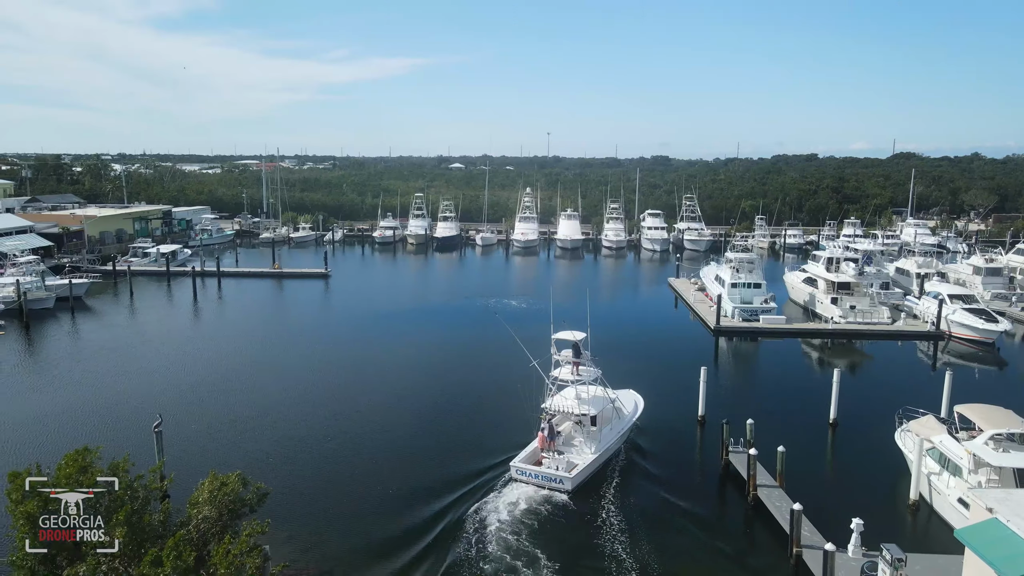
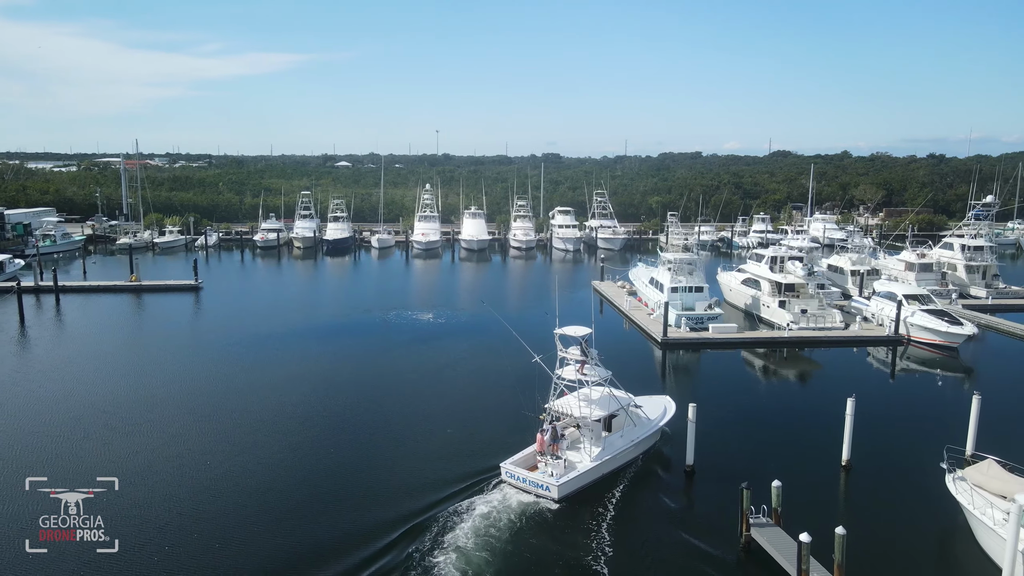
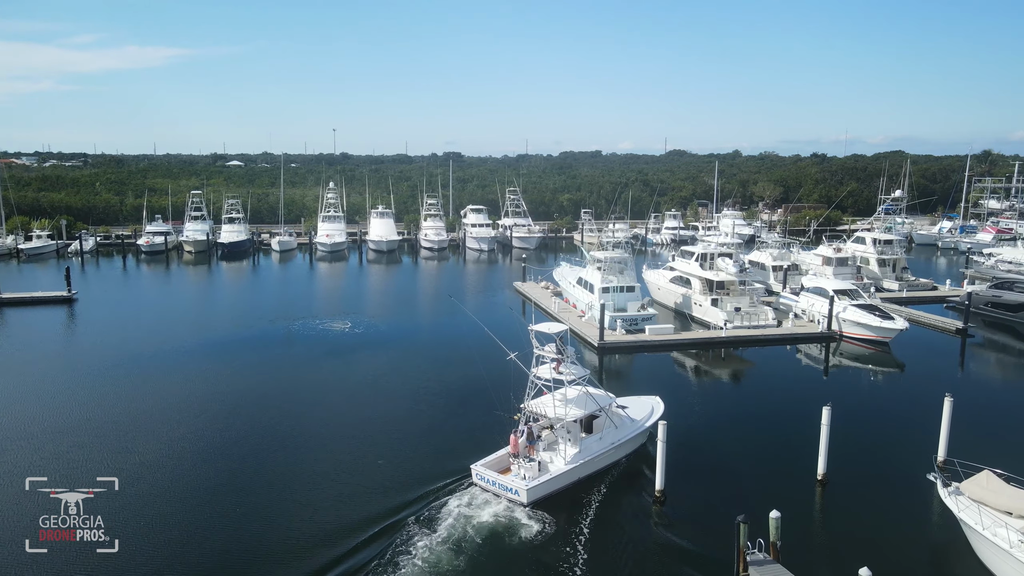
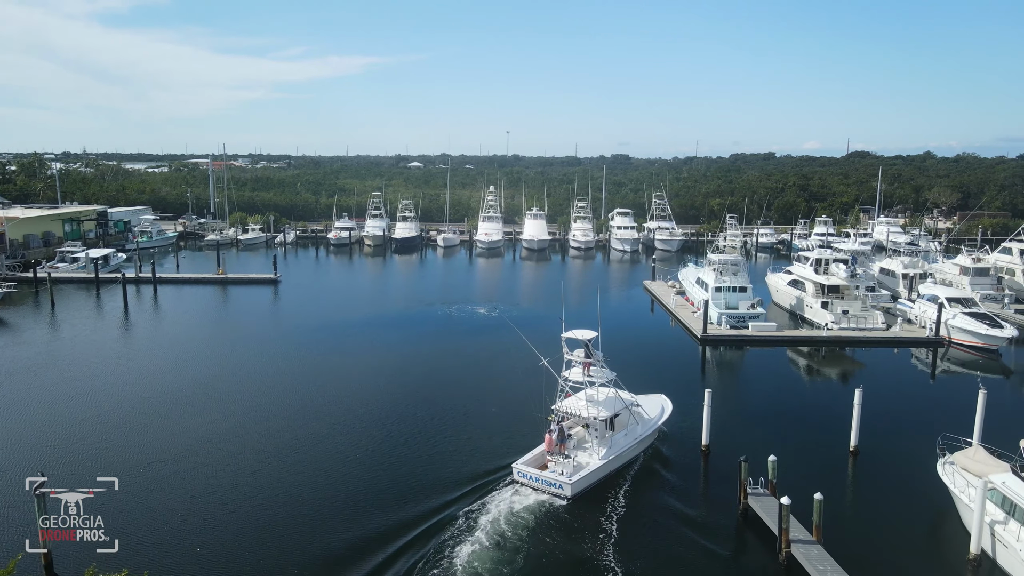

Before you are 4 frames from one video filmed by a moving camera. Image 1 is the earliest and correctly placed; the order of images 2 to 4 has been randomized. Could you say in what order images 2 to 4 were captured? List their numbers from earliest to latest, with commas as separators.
4, 2, 3
